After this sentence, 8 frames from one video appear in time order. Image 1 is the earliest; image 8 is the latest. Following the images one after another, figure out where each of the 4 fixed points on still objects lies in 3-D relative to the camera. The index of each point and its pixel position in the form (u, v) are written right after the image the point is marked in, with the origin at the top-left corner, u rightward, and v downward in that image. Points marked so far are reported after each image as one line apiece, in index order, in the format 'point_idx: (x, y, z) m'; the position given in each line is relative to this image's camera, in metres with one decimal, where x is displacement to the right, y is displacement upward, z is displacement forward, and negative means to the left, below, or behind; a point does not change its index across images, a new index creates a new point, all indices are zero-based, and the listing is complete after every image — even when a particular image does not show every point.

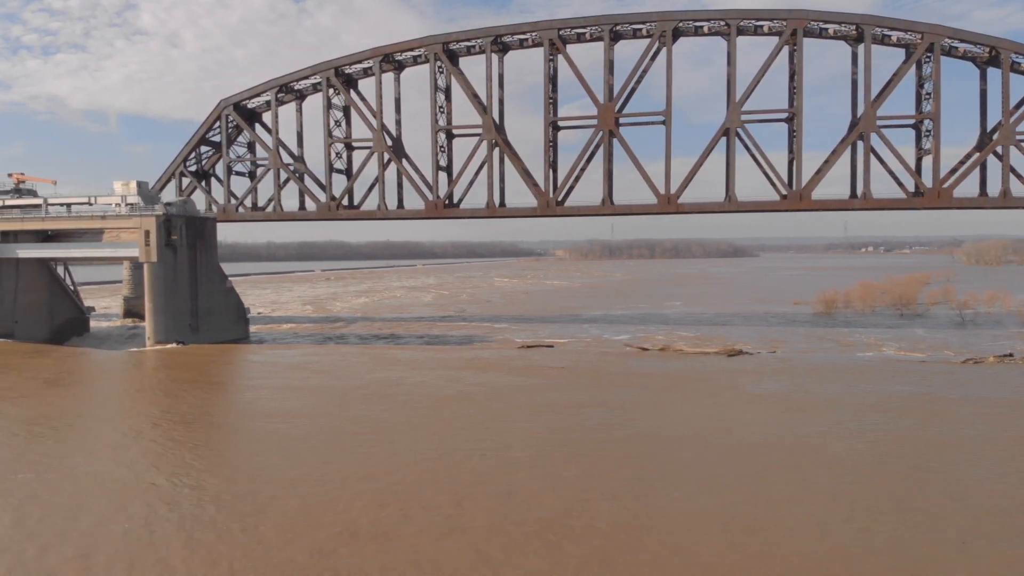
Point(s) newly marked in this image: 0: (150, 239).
0: (-8.9, +1.2, +19.3) m
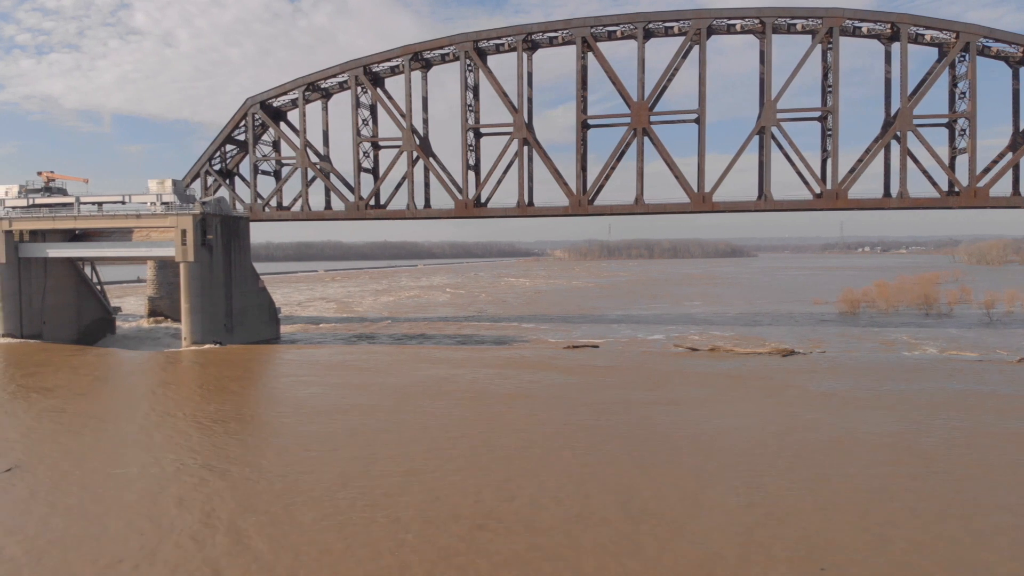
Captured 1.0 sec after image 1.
0: (-7.9, +1.2, +19.1) m
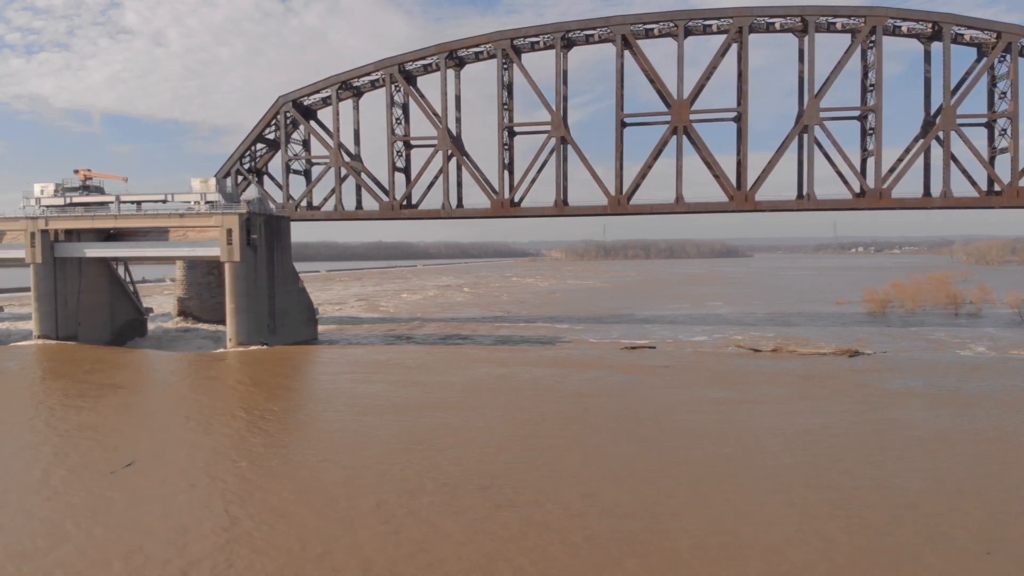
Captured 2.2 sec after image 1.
0: (-6.7, +1.2, +18.8) m
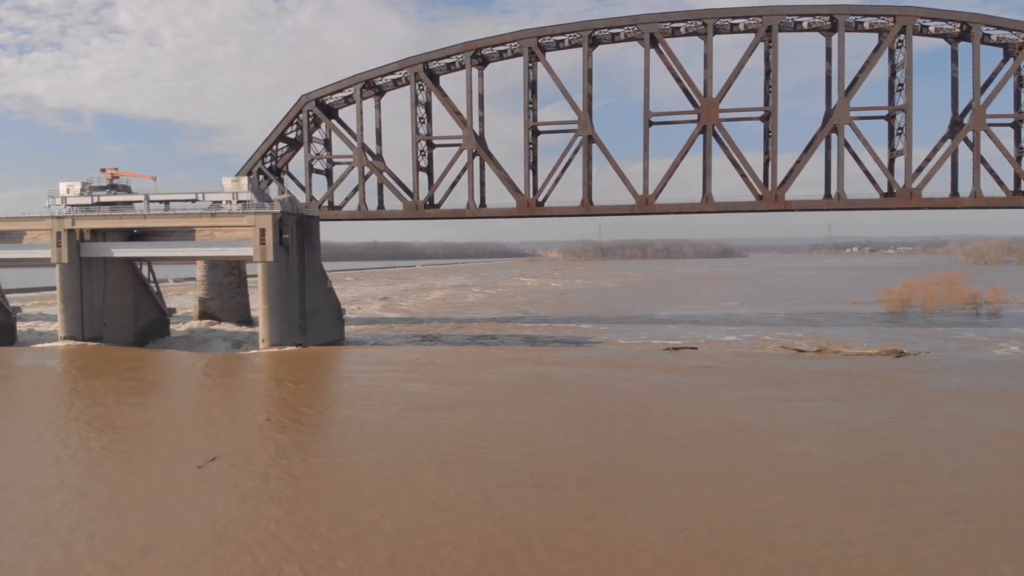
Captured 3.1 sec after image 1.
0: (-5.9, +1.2, +18.7) m
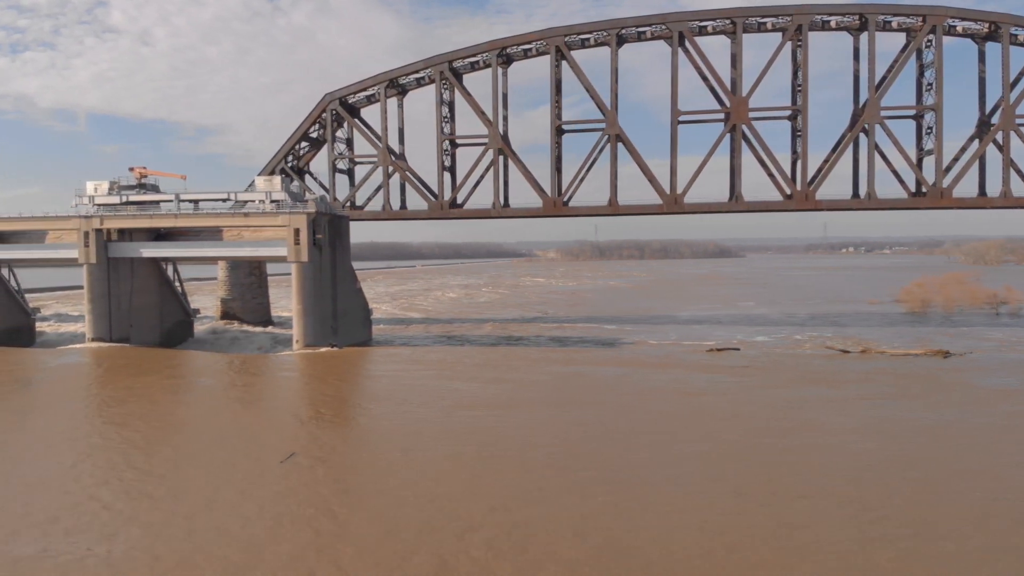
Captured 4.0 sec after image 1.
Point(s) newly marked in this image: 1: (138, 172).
0: (-5.0, +1.2, +18.5) m
1: (-9.5, +2.9, +19.8) m
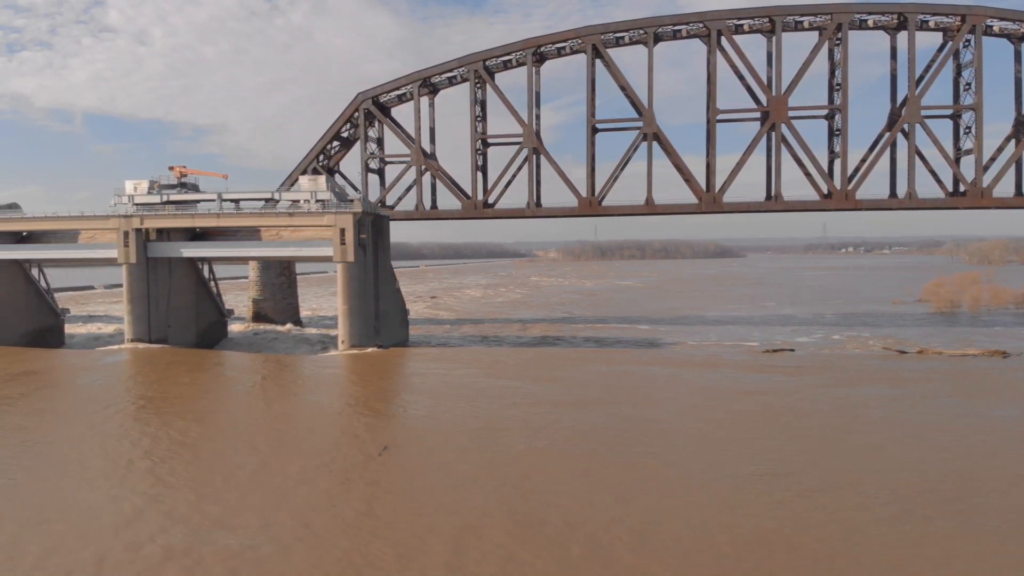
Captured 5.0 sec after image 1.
0: (-3.9, +1.2, +18.4) m
1: (-8.4, +2.9, +19.7) m
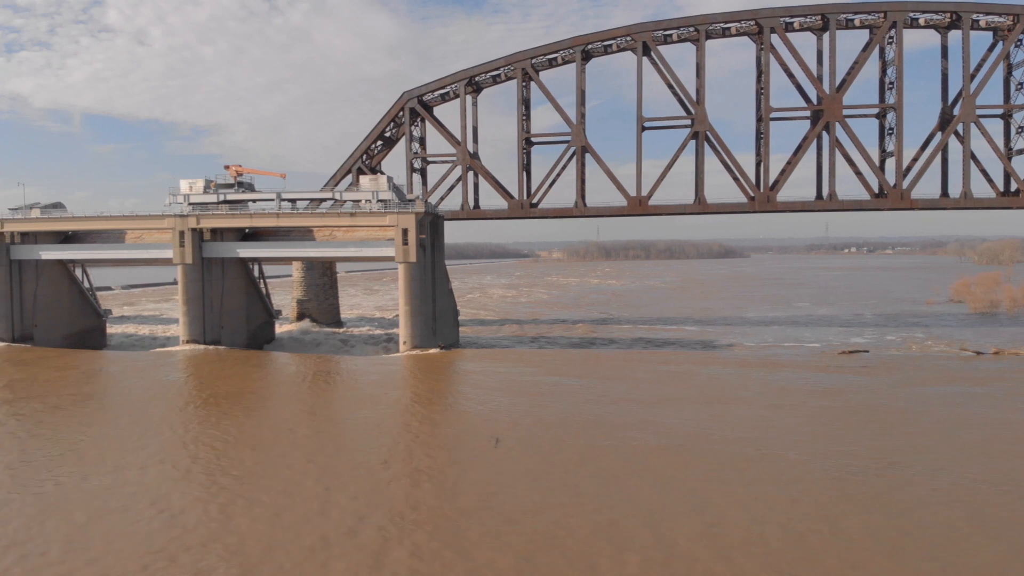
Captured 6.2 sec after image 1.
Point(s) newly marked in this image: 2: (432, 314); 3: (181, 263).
0: (-2.4, +1.2, +18.2) m
1: (-7.0, +2.9, +19.5) m
2: (-2.0, -0.6, +19.5) m
3: (-8.4, +0.6, +19.7) m
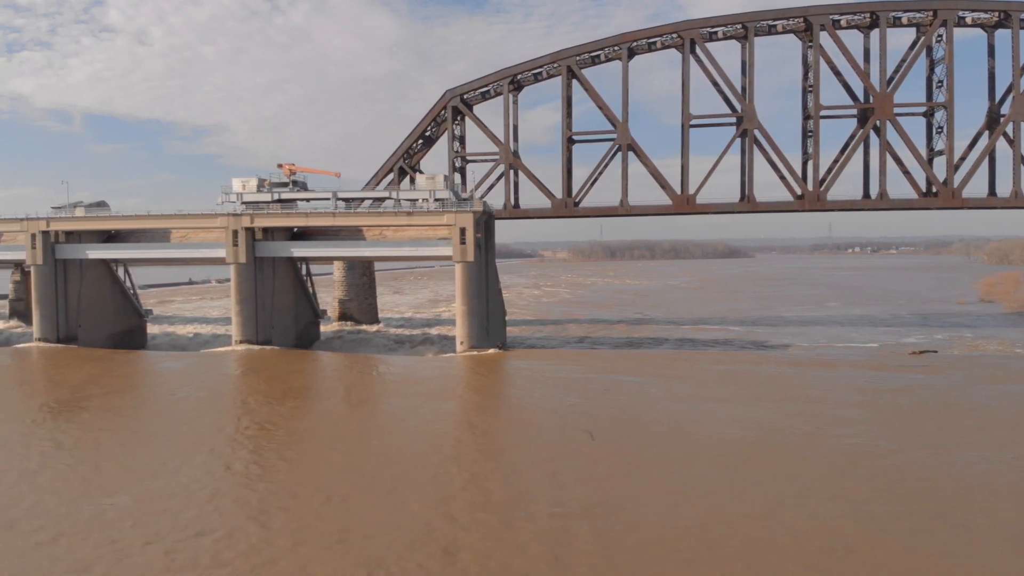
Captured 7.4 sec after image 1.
0: (-1.1, +1.2, +18.1) m
1: (-5.6, +3.0, +19.4) m
2: (-0.7, -0.6, +19.4) m
3: (-7.0, +0.7, +19.6) m
